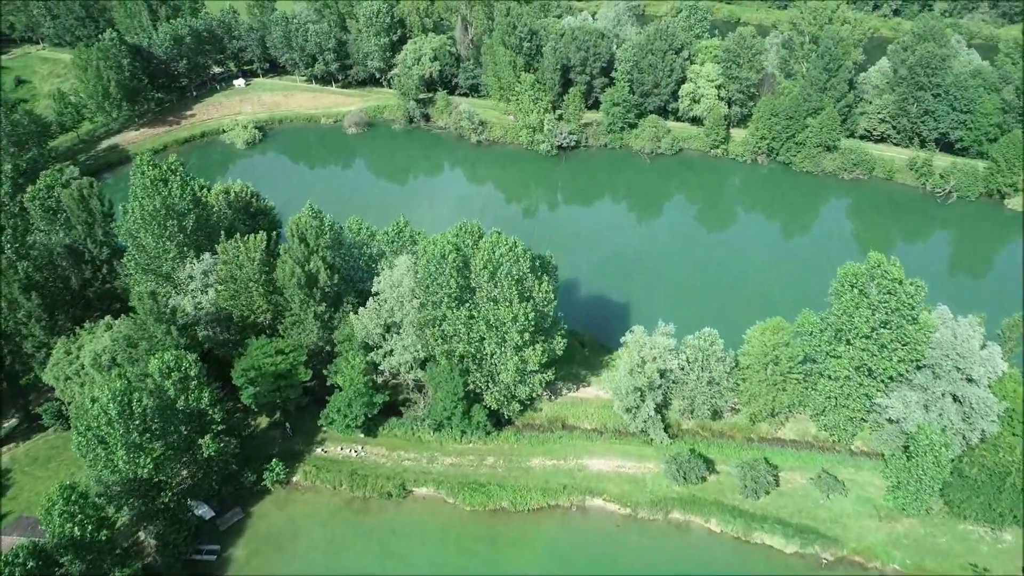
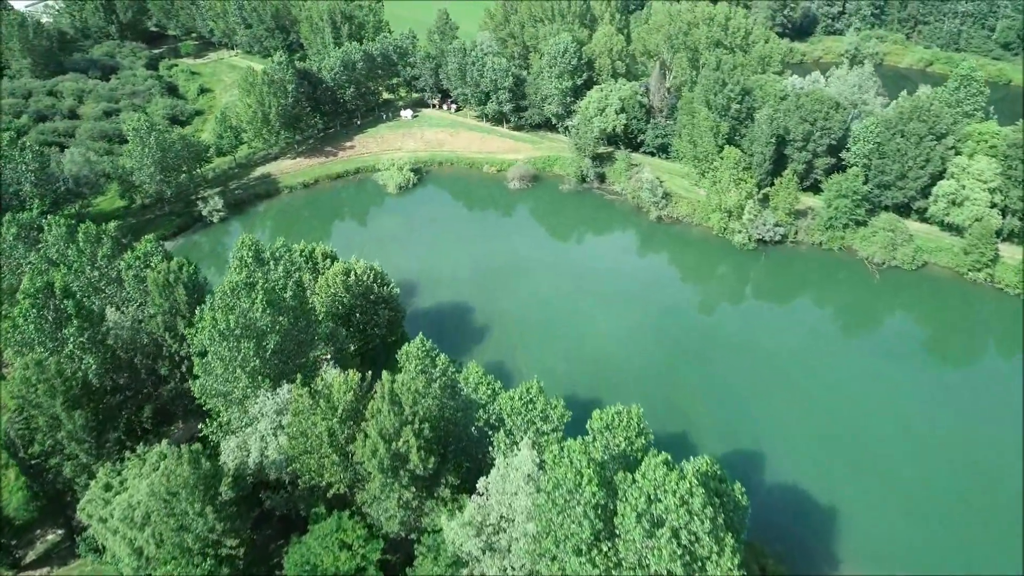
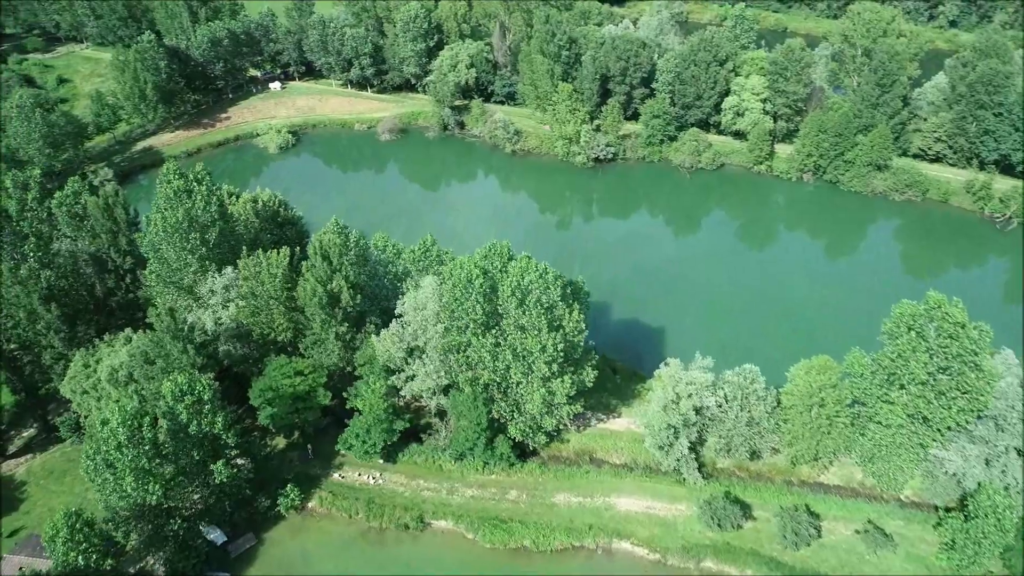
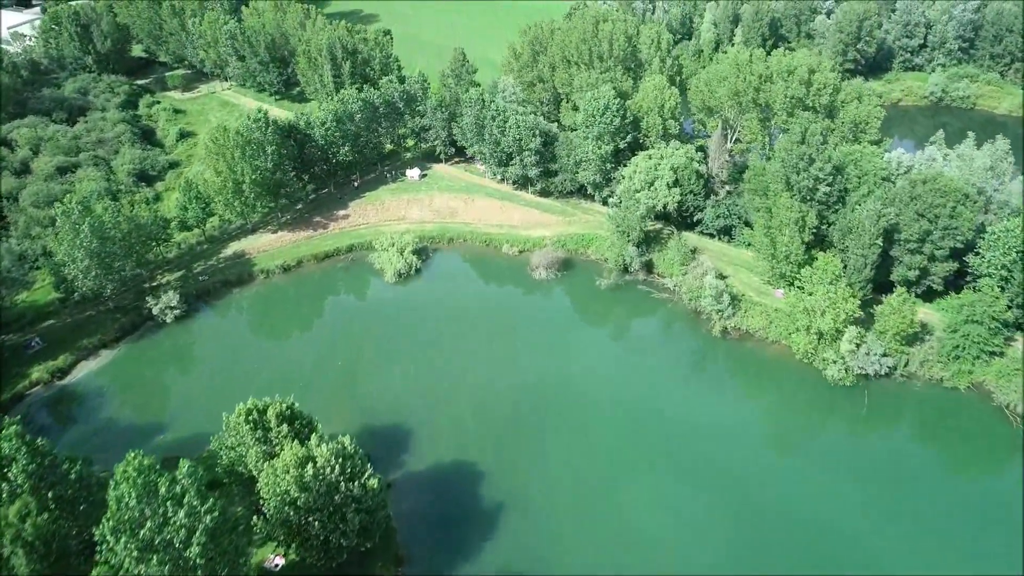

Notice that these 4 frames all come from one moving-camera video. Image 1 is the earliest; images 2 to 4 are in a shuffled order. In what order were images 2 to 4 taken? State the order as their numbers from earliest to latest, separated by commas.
3, 2, 4
